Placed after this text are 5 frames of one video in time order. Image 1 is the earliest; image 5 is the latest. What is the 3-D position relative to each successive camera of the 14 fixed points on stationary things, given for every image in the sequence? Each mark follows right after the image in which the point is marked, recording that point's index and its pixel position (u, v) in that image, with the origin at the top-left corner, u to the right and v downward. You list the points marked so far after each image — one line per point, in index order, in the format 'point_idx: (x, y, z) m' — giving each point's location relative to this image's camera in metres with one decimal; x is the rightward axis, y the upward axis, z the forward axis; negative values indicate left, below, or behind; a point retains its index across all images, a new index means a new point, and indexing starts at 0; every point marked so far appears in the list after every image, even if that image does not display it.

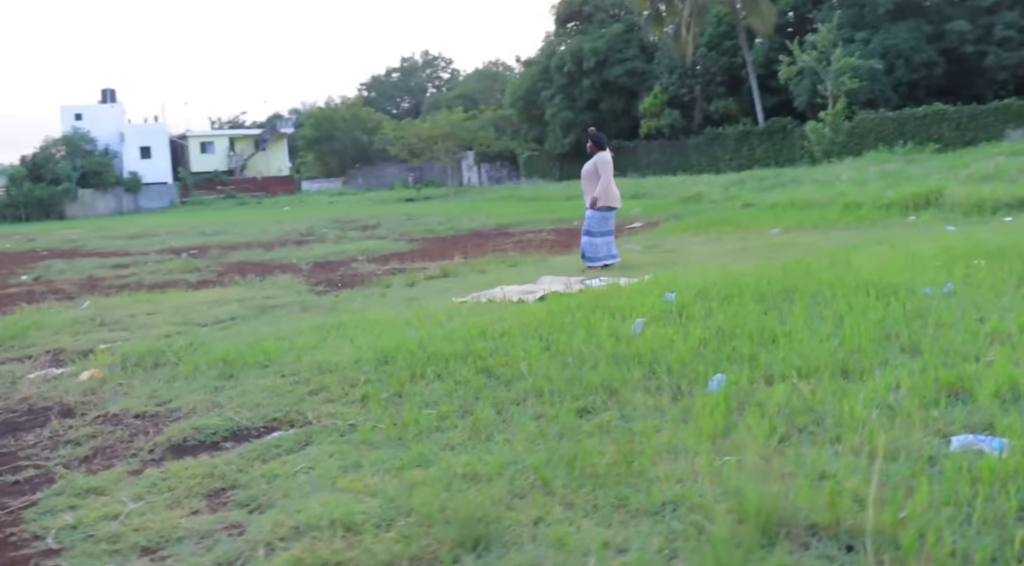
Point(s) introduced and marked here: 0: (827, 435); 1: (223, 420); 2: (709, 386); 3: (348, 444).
0: (+1.0, -0.5, +3.1) m
1: (-1.4, -0.6, +4.6) m
2: (+0.8, -0.4, +3.9) m
3: (-0.7, -0.6, +4.0) m
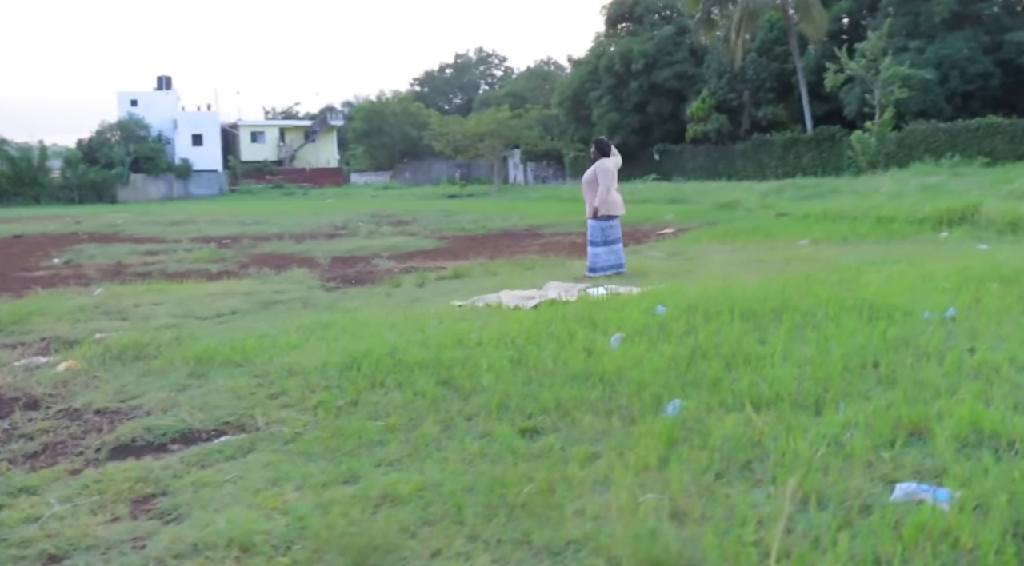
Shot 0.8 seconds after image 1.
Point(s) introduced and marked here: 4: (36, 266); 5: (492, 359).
0: (+0.7, -0.6, +2.9) m
1: (-1.5, -0.6, +4.5) m
2: (+0.6, -0.5, +3.7) m
3: (-0.9, -0.7, +3.8) m
4: (-7.0, +0.3, +14.5) m
5: (-0.1, -0.4, +4.8) m
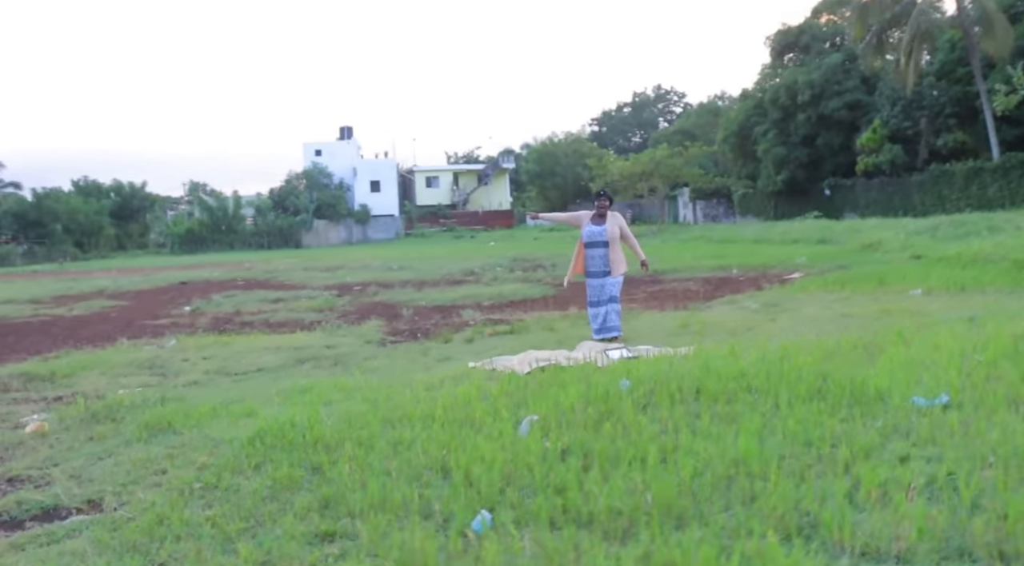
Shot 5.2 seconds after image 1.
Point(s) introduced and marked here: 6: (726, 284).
0: (-0.1, -0.8, +2.4) m
1: (-2.1, -1.0, +4.4) m
2: (-0.1, -0.8, +3.2) m
3: (-1.5, -1.0, +3.6) m
4: (-5.4, -0.5, +15.3) m
5: (-0.6, -0.7, +4.4) m
6: (+3.1, 0.0, +14.6) m
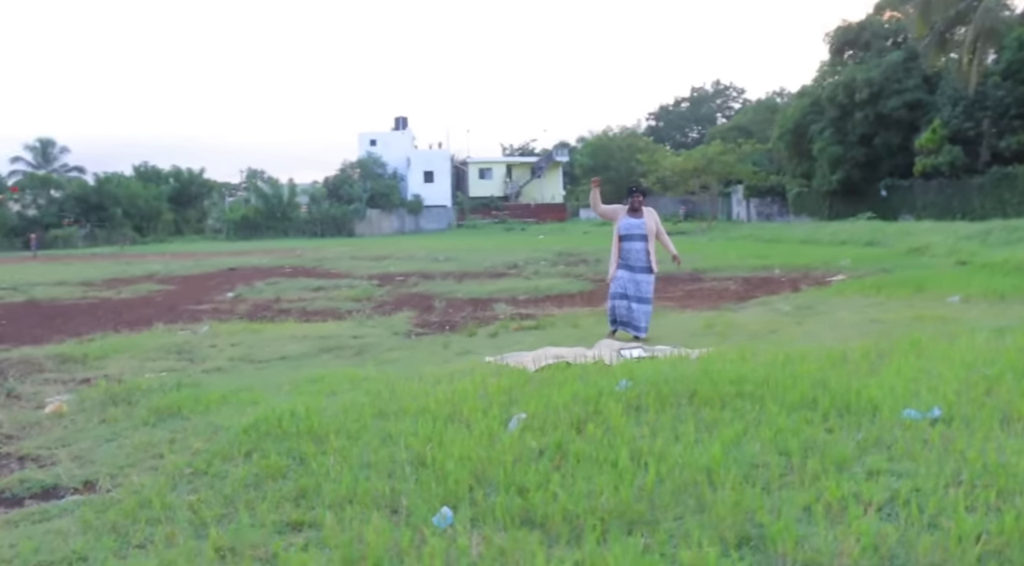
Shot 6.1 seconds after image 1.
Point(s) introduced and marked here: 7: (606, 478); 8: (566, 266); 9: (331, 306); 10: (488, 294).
0: (-0.3, -0.8, +2.4) m
1: (-2.1, -0.9, +4.5) m
2: (-0.3, -0.8, +3.2) m
3: (-1.7, -0.9, +3.7) m
4: (-4.8, -0.2, +15.6) m
5: (-0.6, -0.7, +4.5) m
6: (+3.7, 0.0, +14.4) m
7: (+0.3, -0.7, +3.4) m
8: (+1.1, +0.3, +19.8) m
9: (-2.5, -0.3, +13.7) m
10: (-0.4, -0.2, +14.5) m
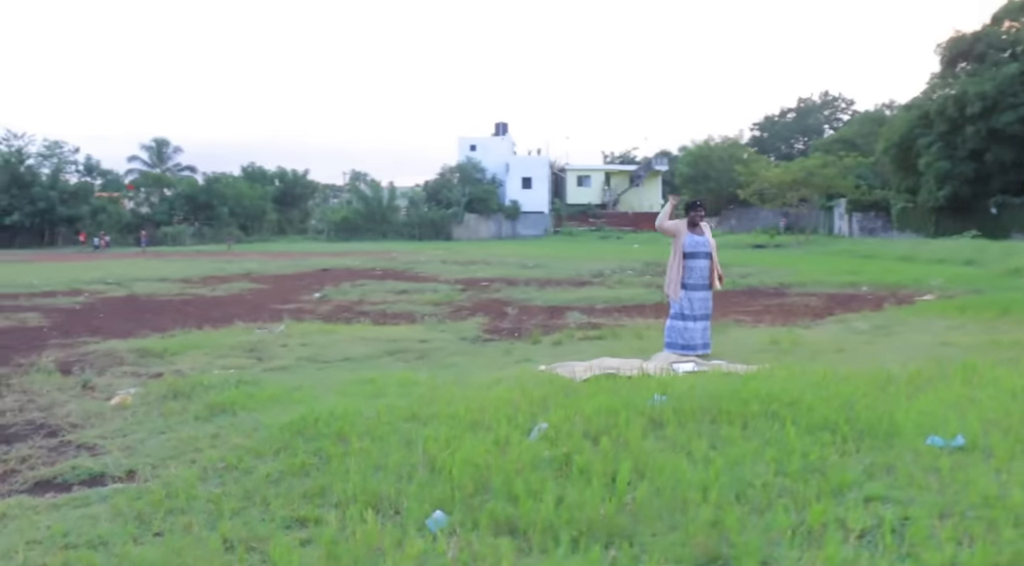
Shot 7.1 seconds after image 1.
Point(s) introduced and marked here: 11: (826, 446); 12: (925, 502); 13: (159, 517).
0: (-0.4, -0.9, +2.5) m
1: (-2.0, -0.9, +4.8) m
2: (-0.3, -0.8, +3.3) m
3: (-1.6, -0.9, +4.0) m
4: (-3.5, -0.2, +16.1) m
5: (-0.5, -0.7, +4.6) m
6: (+4.8, -0.3, +14.0) m
7: (+0.3, -0.7, +3.5) m
8: (+2.8, +0.1, +19.7) m
9: (-1.4, -0.4, +14.0) m
10: (+0.8, -0.3, +14.5) m
11: (+1.3, -0.7, +4.1) m
12: (+1.4, -0.7, +3.3) m
13: (-1.4, -0.9, +3.8) m
